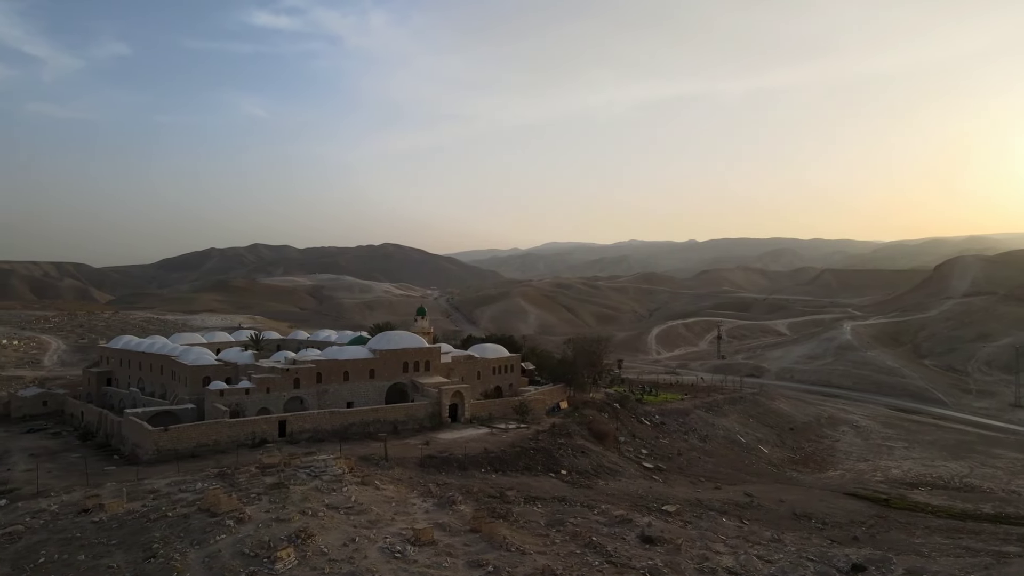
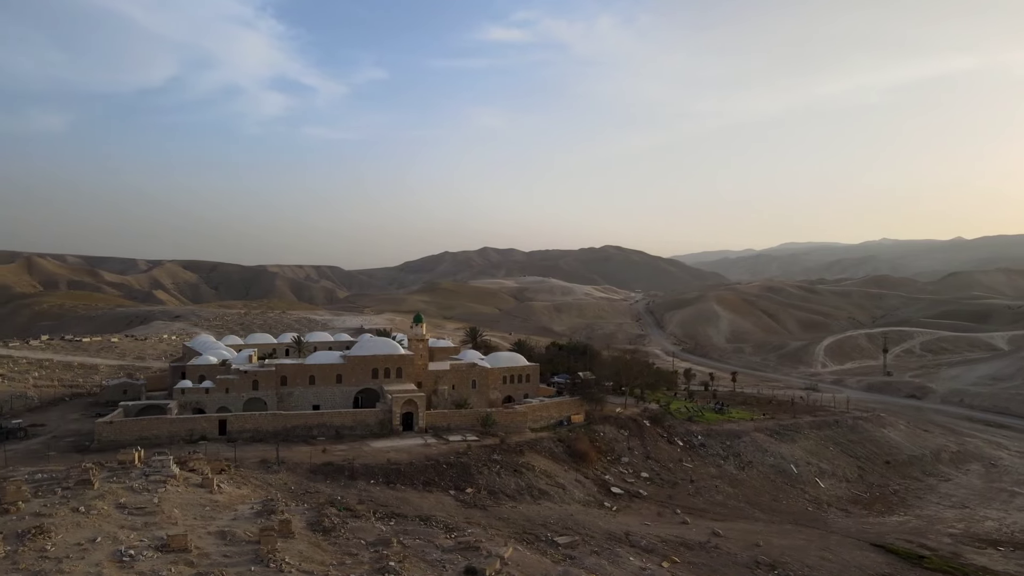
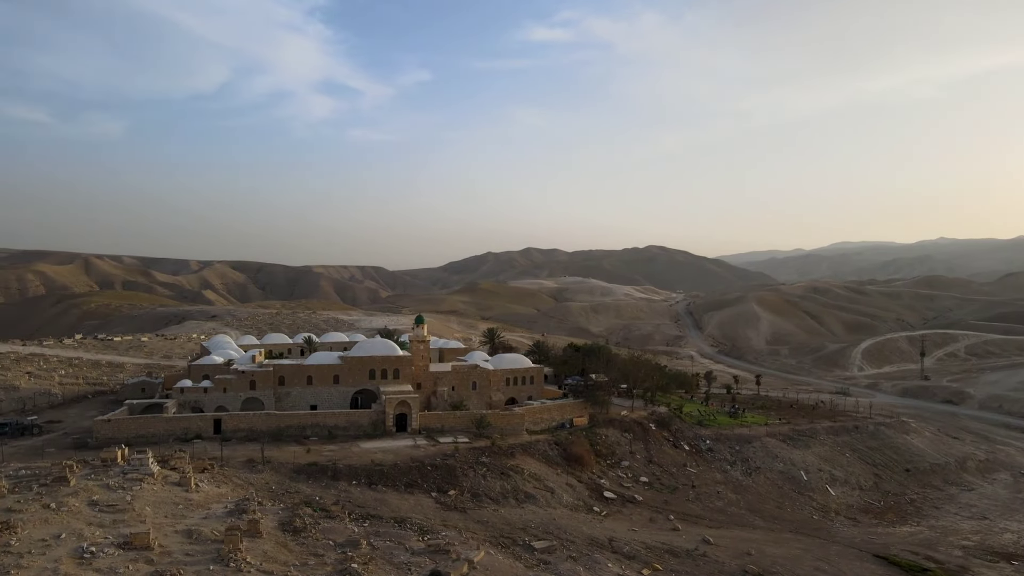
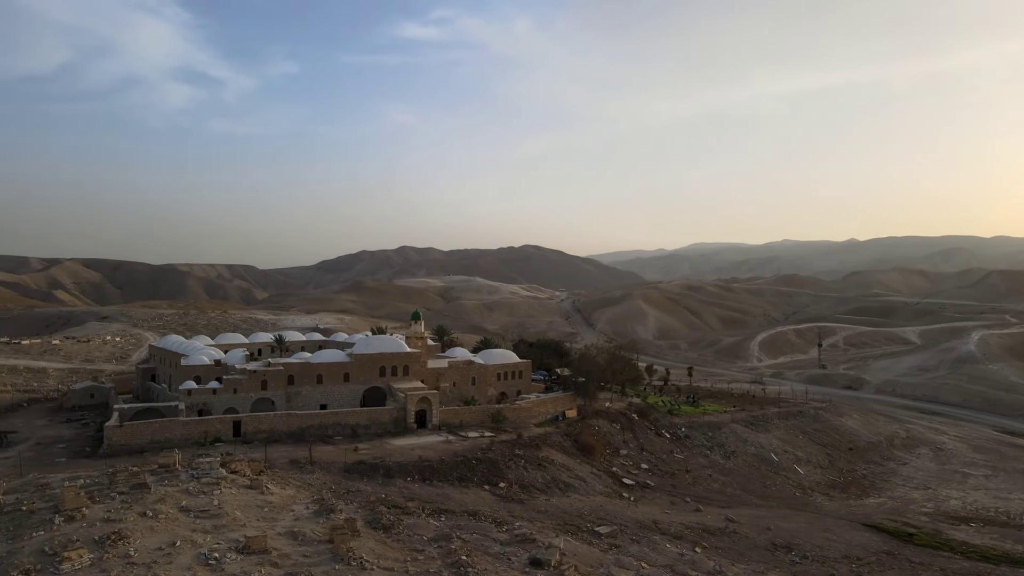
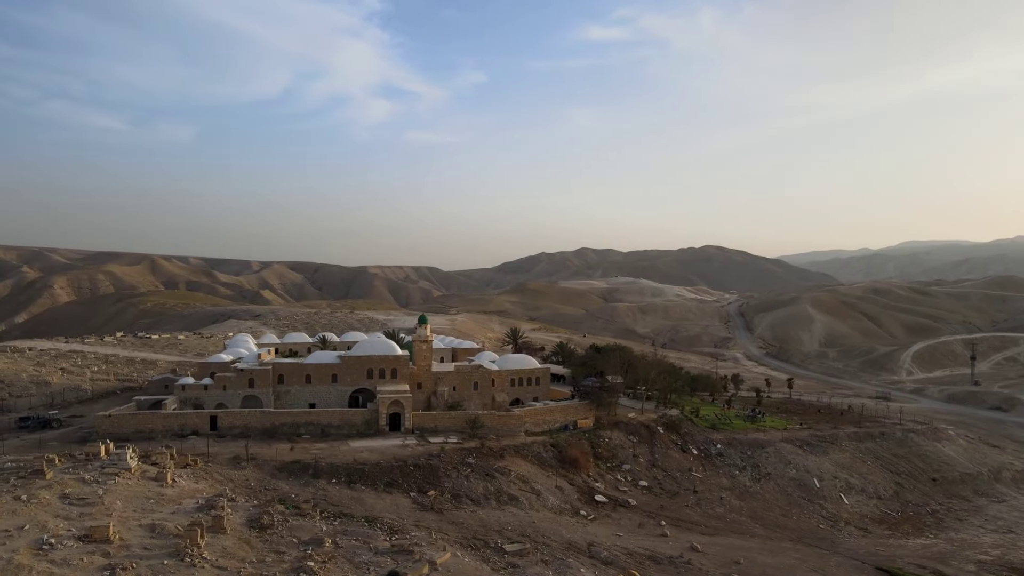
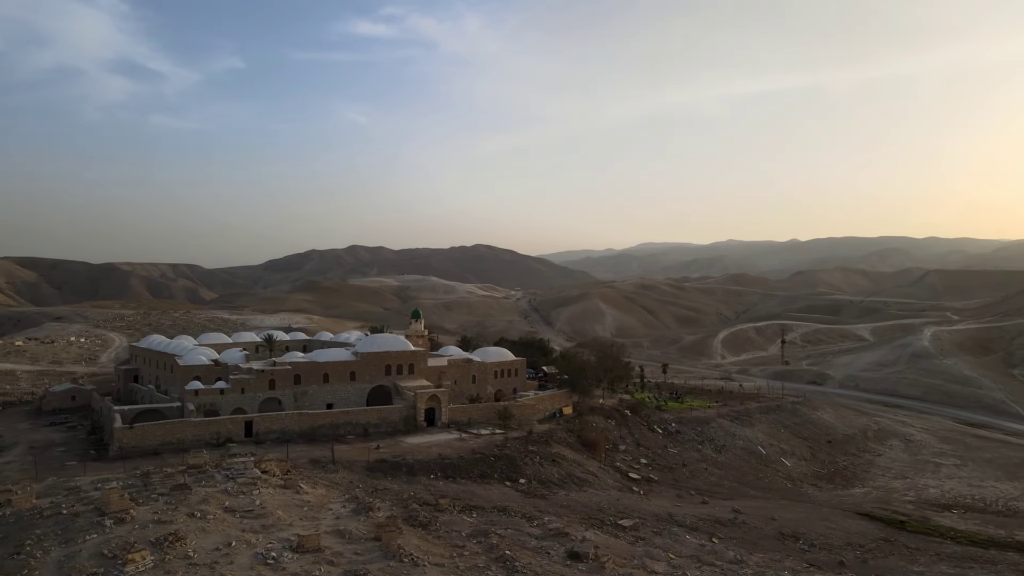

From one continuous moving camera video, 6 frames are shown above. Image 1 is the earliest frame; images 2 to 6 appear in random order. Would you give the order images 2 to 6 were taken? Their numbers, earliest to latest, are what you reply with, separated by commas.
6, 4, 2, 3, 5
